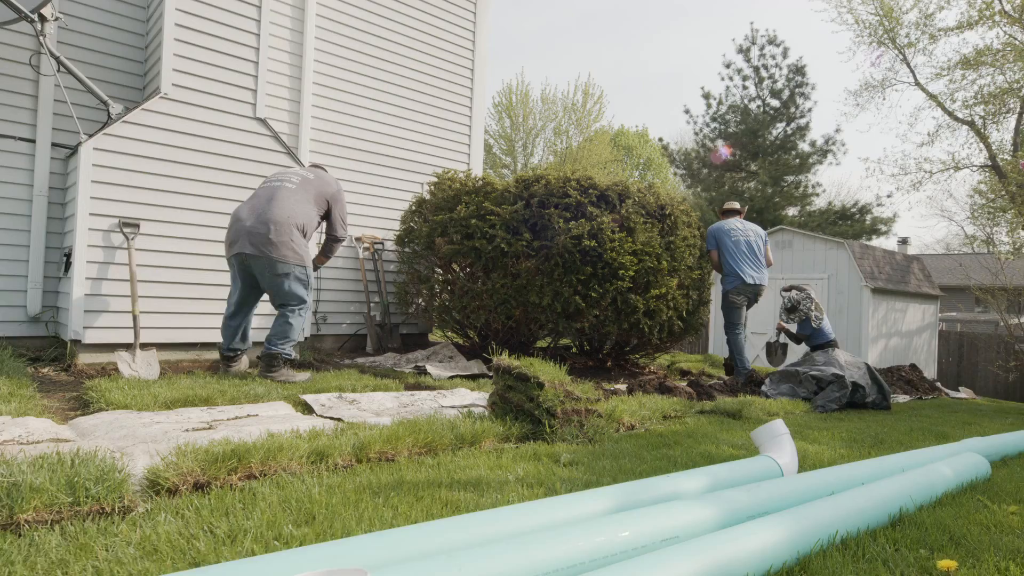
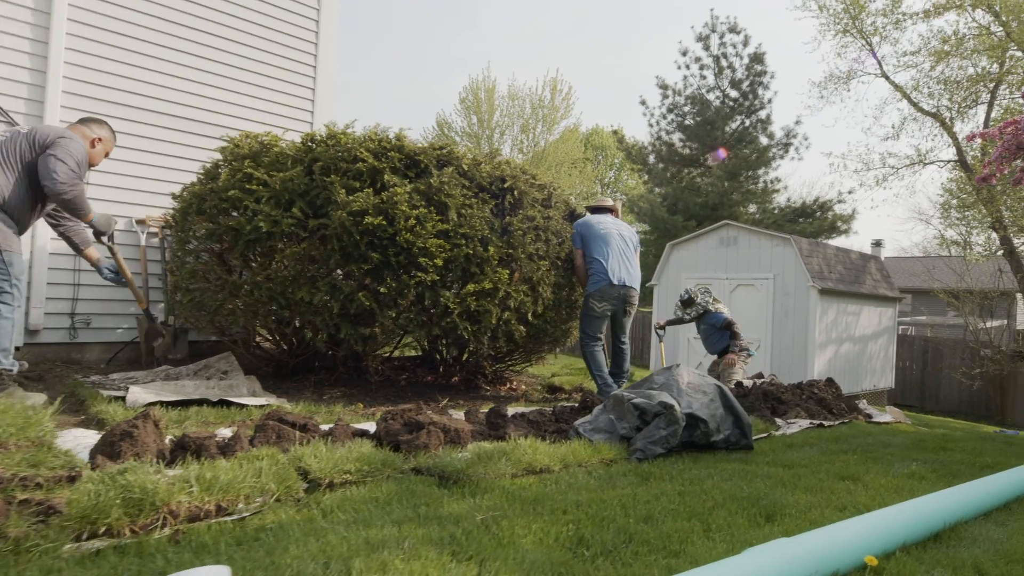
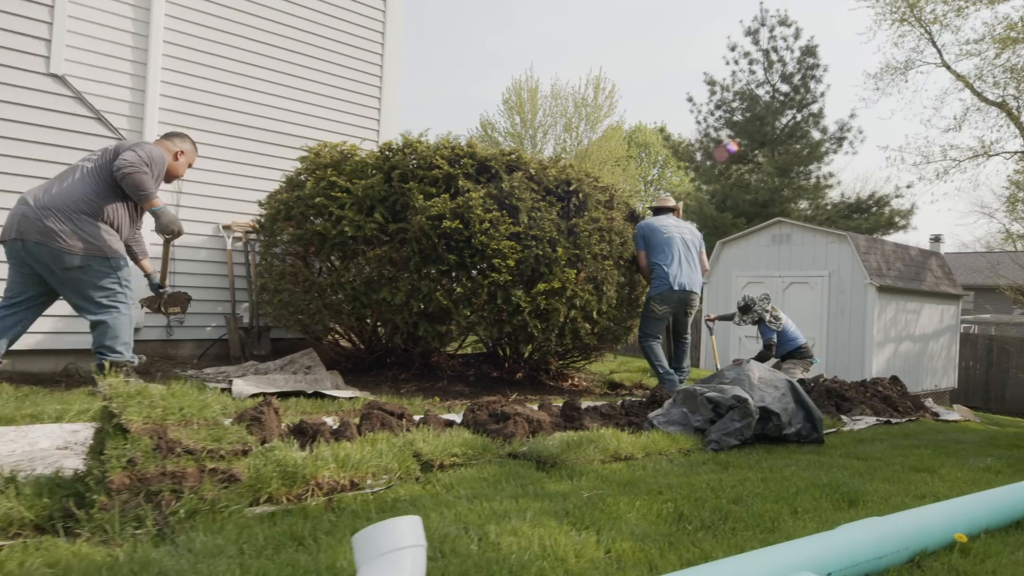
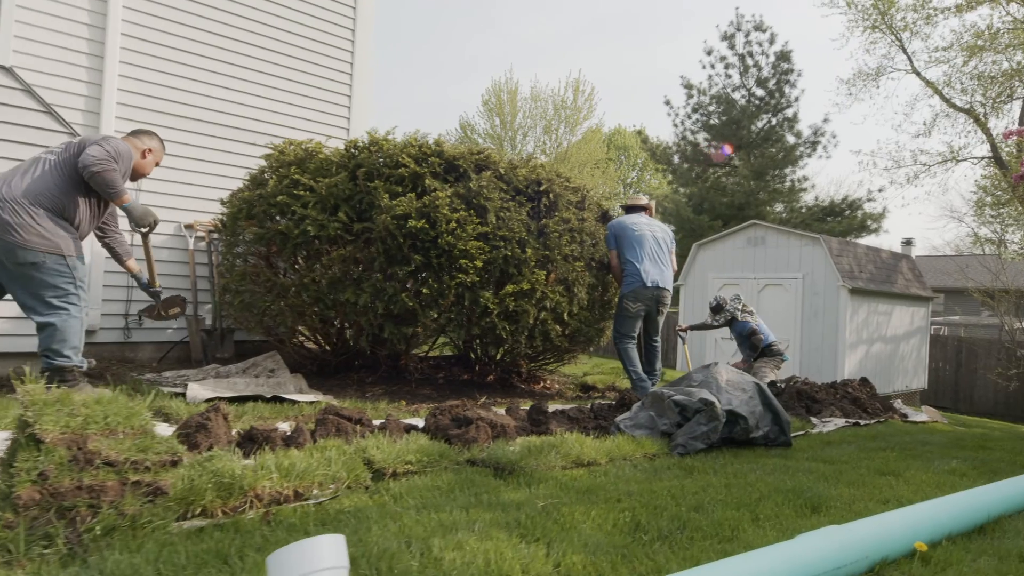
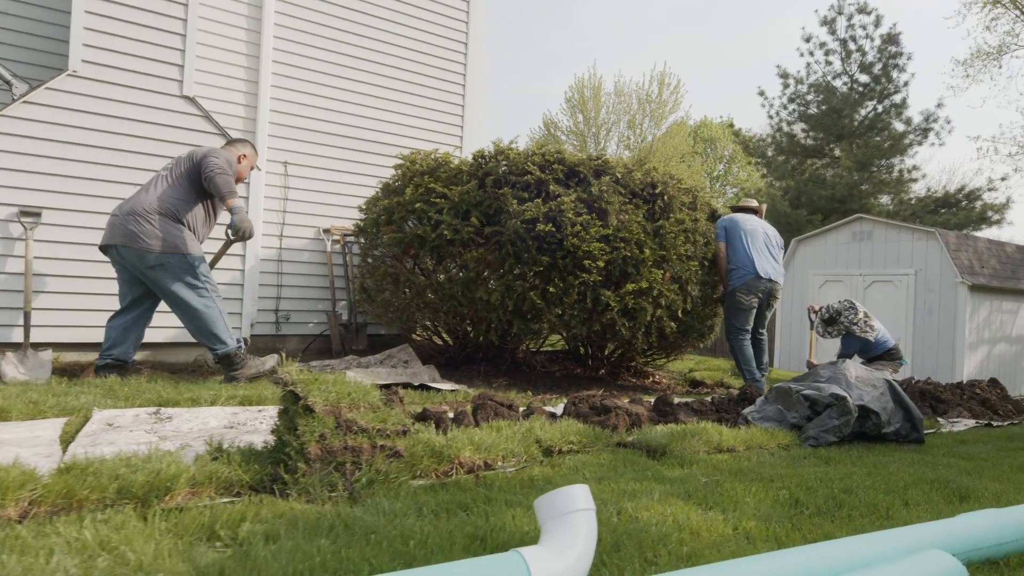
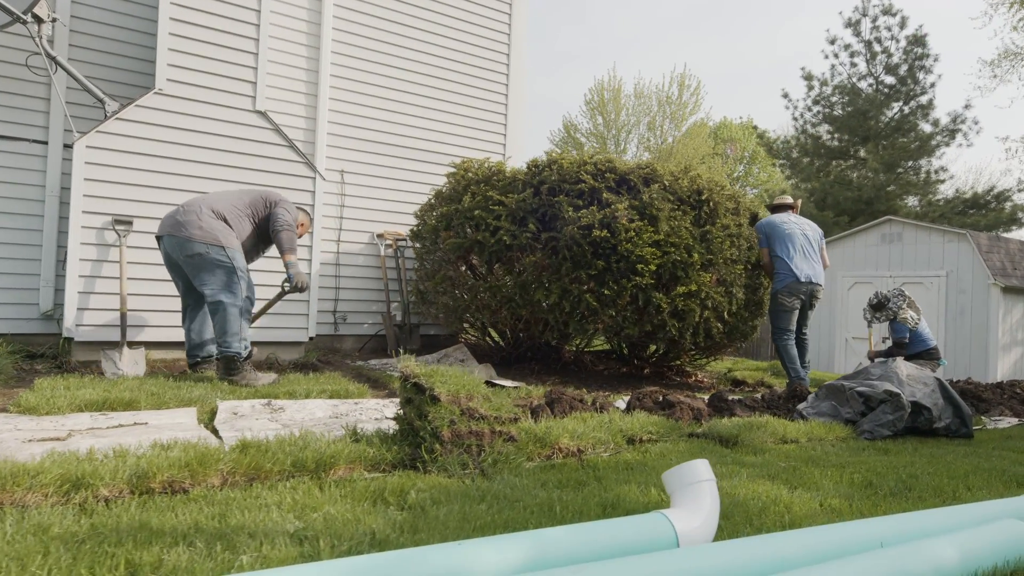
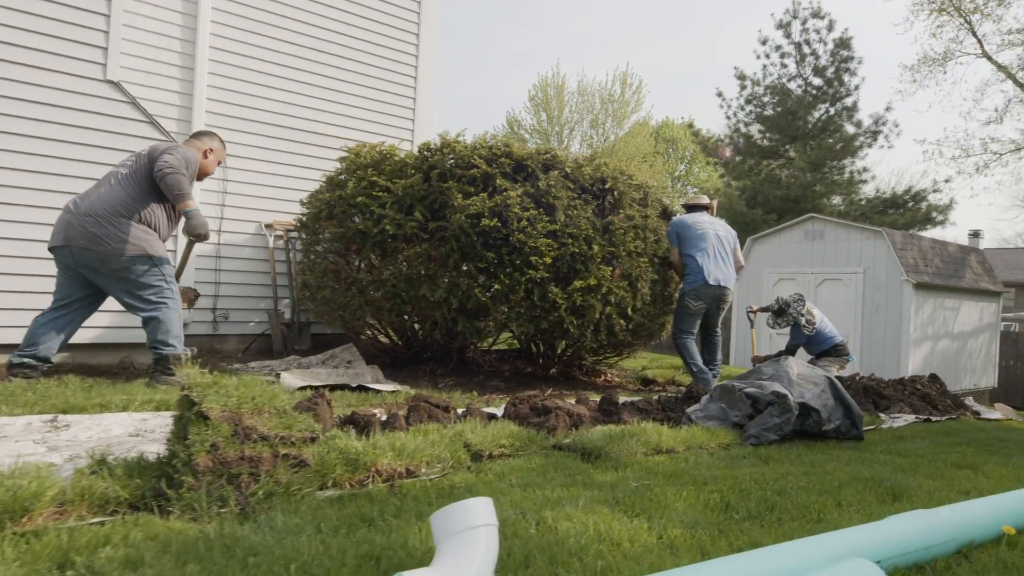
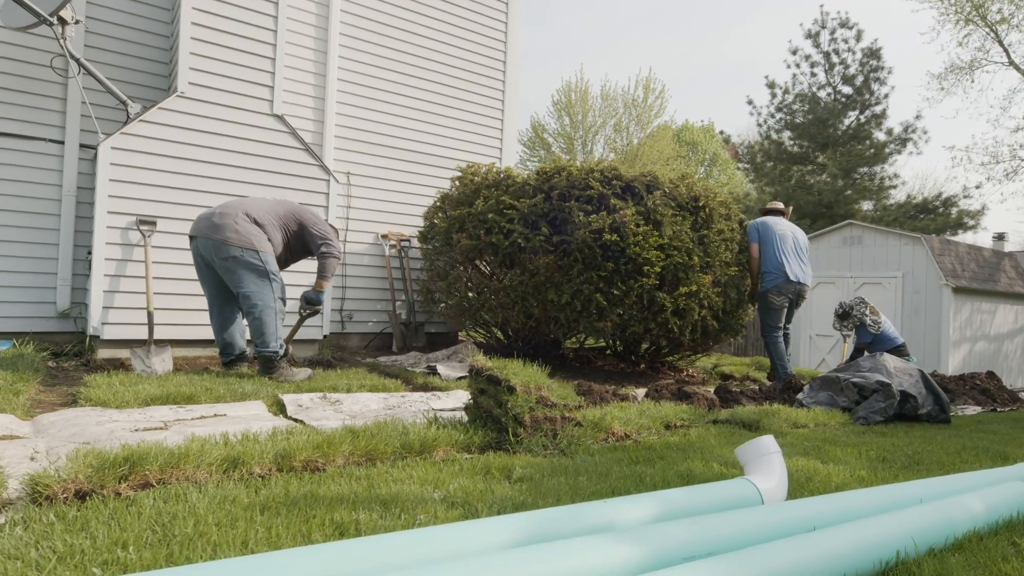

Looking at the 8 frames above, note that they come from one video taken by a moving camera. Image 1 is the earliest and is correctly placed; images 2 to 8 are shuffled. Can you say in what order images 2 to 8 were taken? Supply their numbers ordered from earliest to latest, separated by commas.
8, 6, 5, 7, 3, 4, 2
